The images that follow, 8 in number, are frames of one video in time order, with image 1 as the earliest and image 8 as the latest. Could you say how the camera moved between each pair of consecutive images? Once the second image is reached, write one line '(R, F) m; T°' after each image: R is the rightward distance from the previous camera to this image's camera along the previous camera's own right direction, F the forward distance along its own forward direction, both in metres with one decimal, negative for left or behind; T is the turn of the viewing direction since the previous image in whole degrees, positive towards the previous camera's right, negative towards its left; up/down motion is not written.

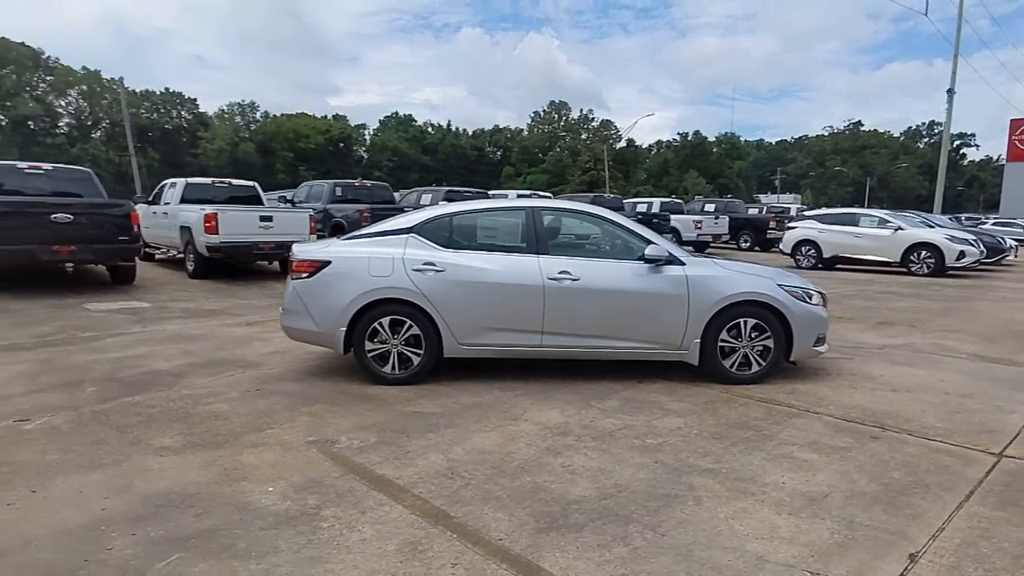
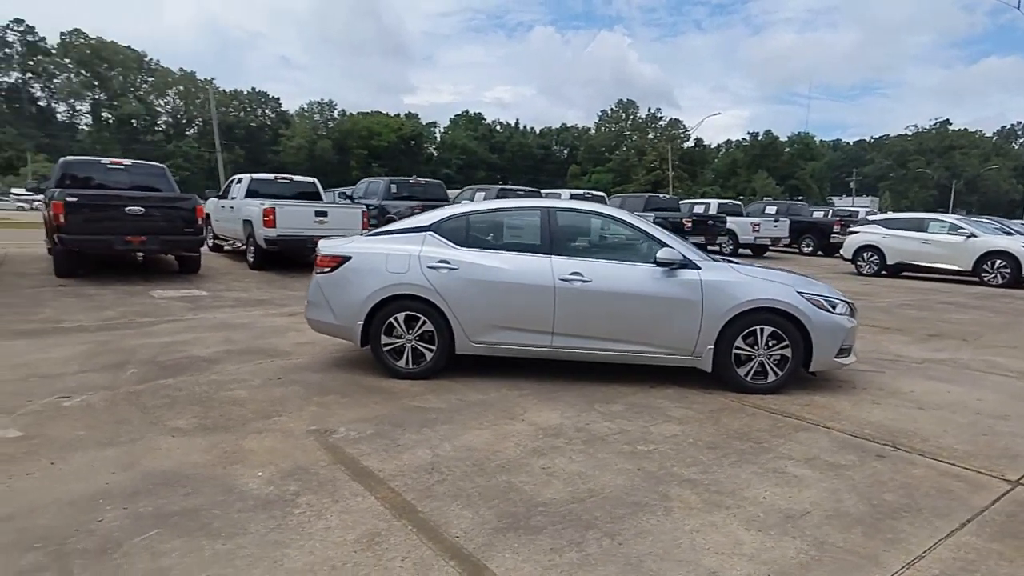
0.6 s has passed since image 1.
(+0.5, 0.0) m; -6°
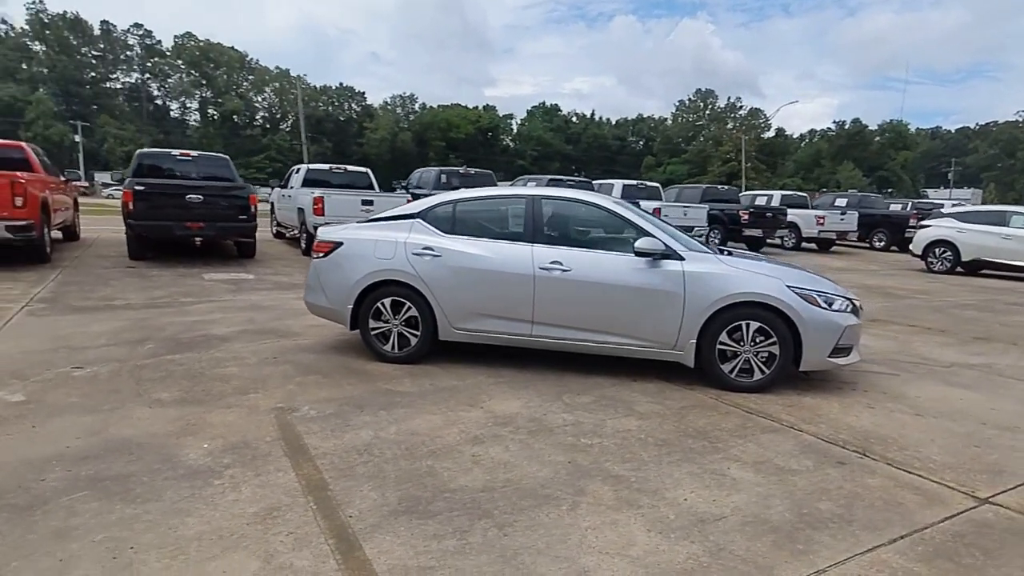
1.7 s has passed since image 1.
(+0.9, +0.1) m; -7°
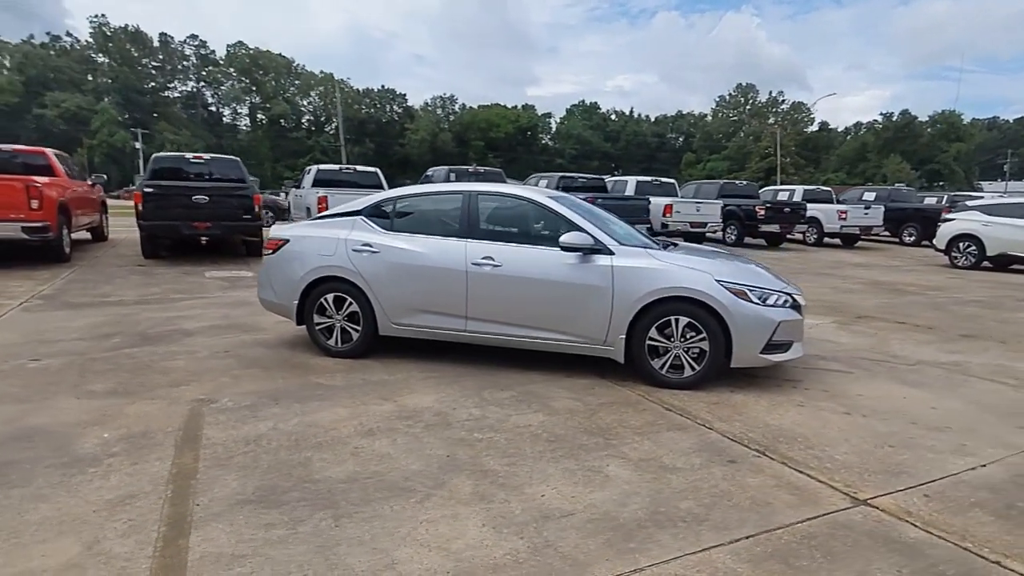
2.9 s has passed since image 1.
(+1.0, +0.1) m; -4°
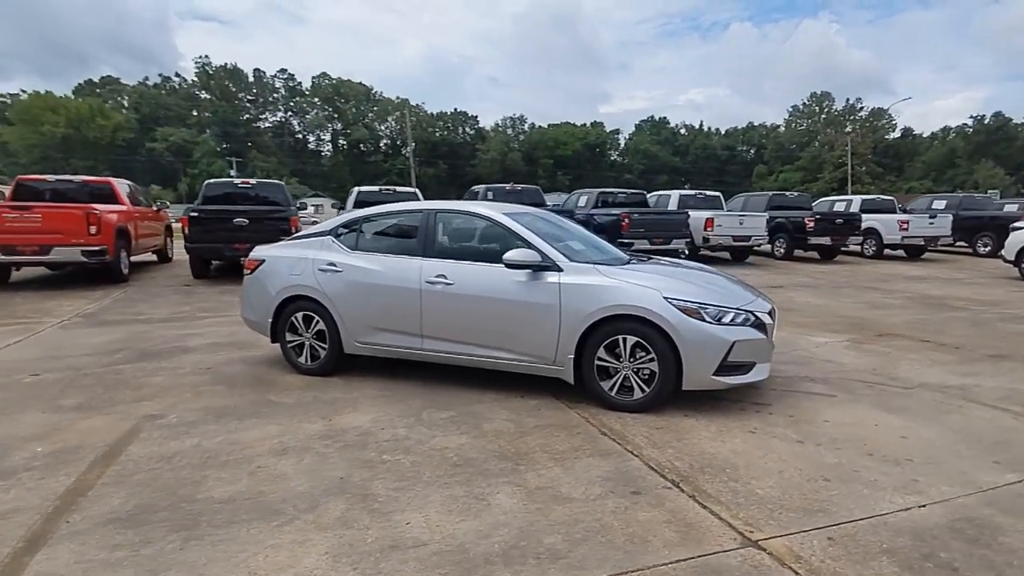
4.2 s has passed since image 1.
(+1.1, +0.2) m; -7°
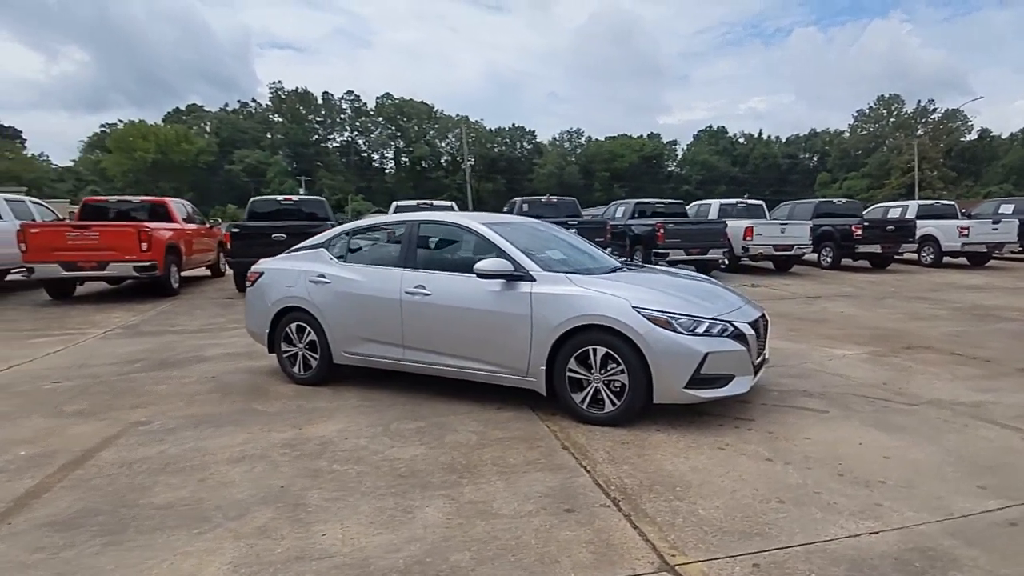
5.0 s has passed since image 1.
(+0.7, +0.1) m; -5°
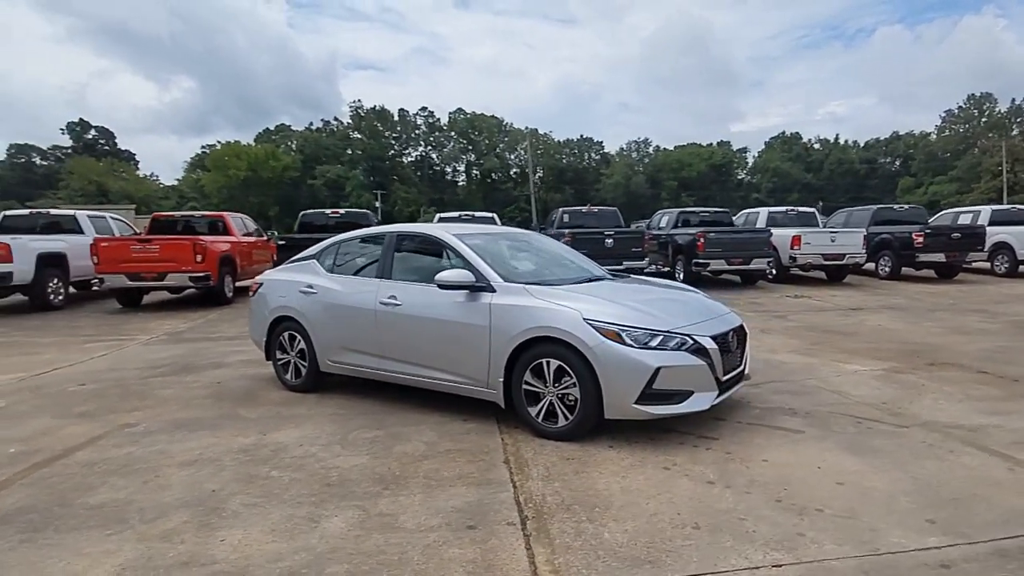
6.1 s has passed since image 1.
(+0.9, +0.1) m; -6°
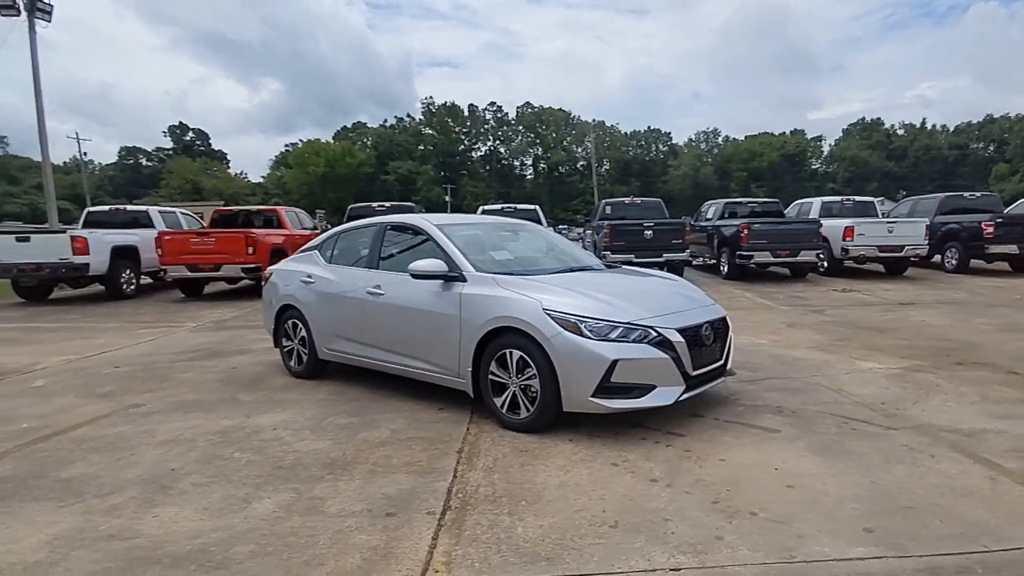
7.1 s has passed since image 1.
(+0.8, +0.1) m; -6°
